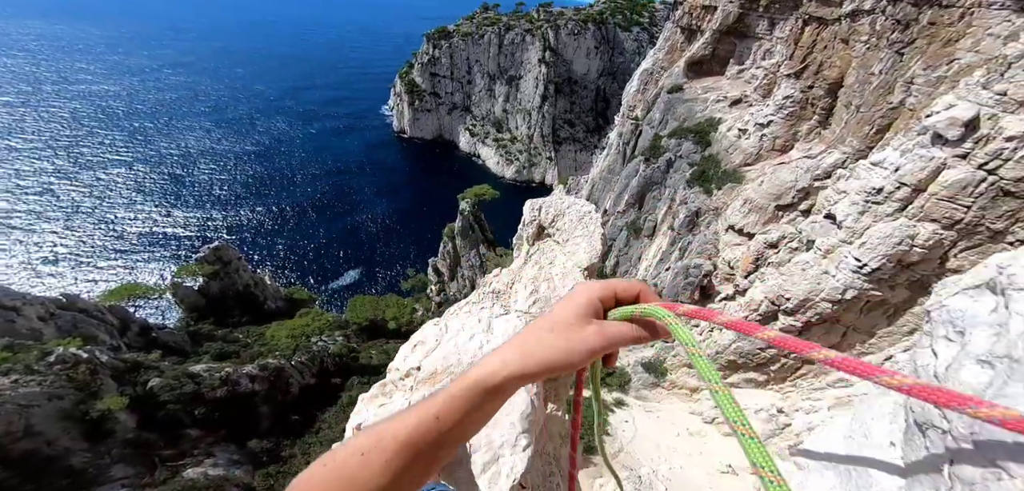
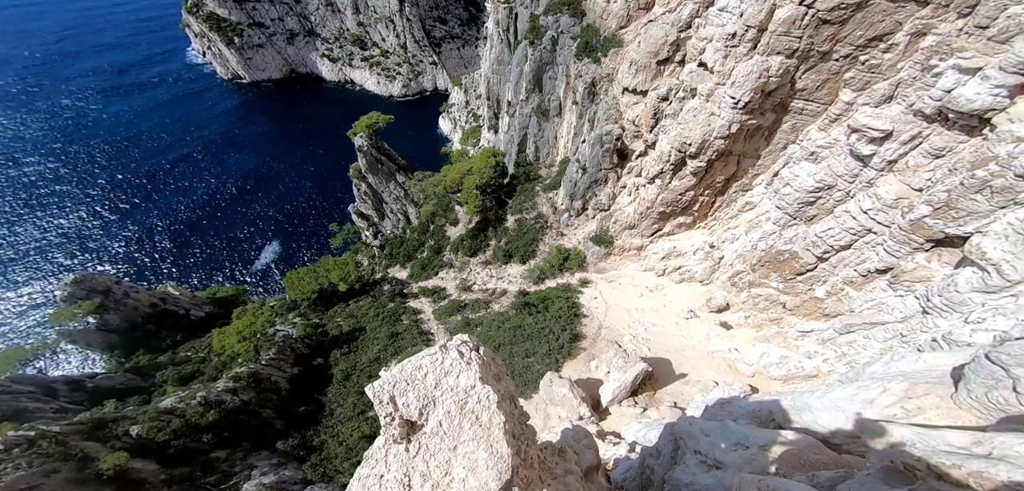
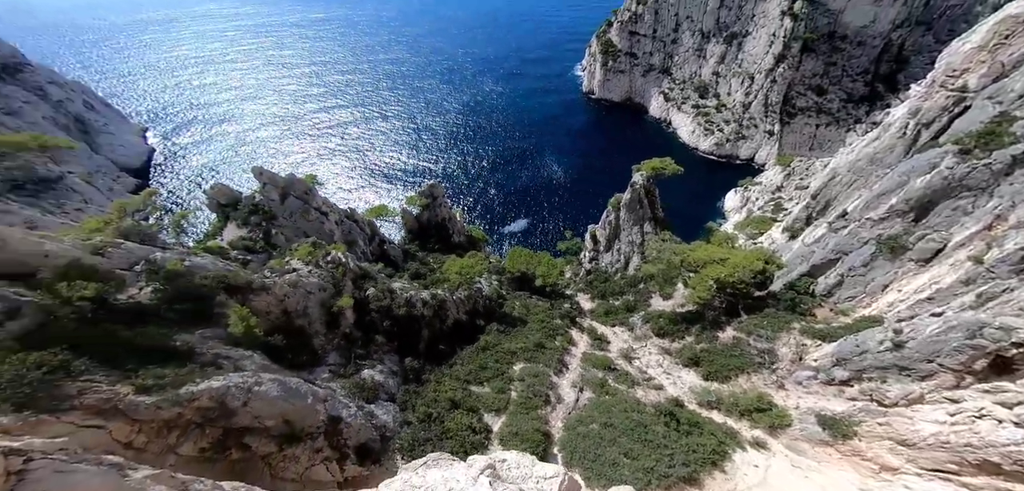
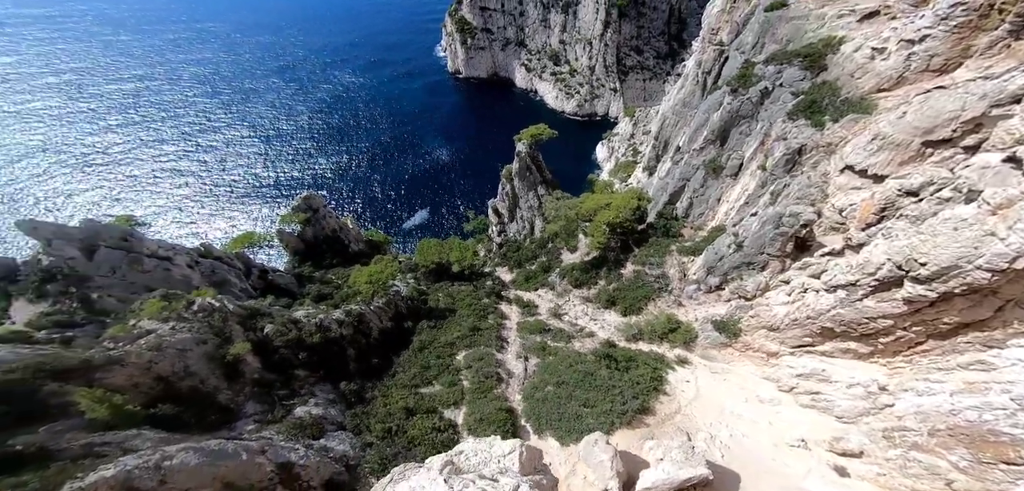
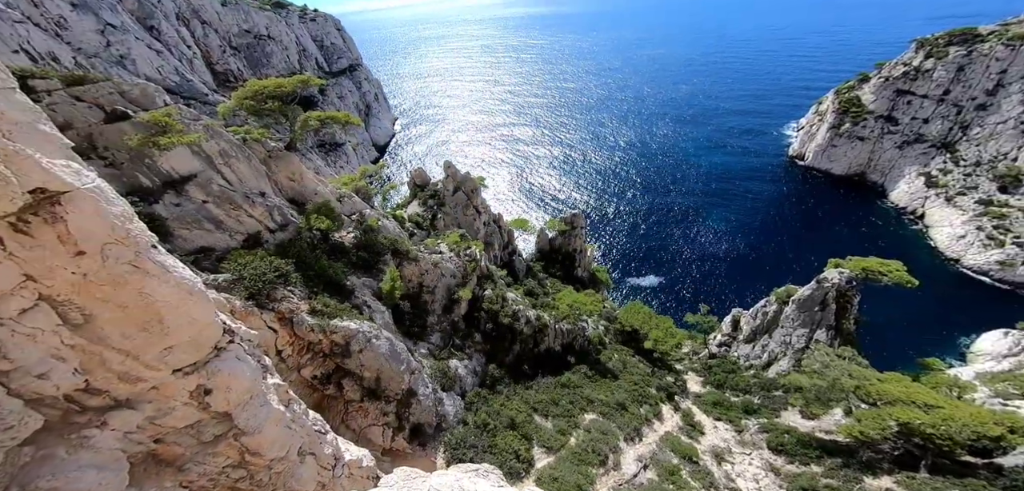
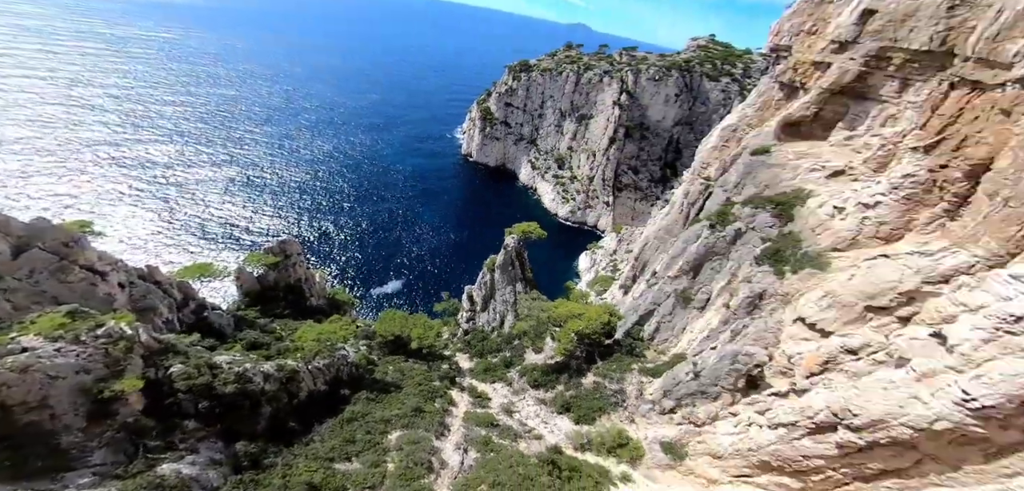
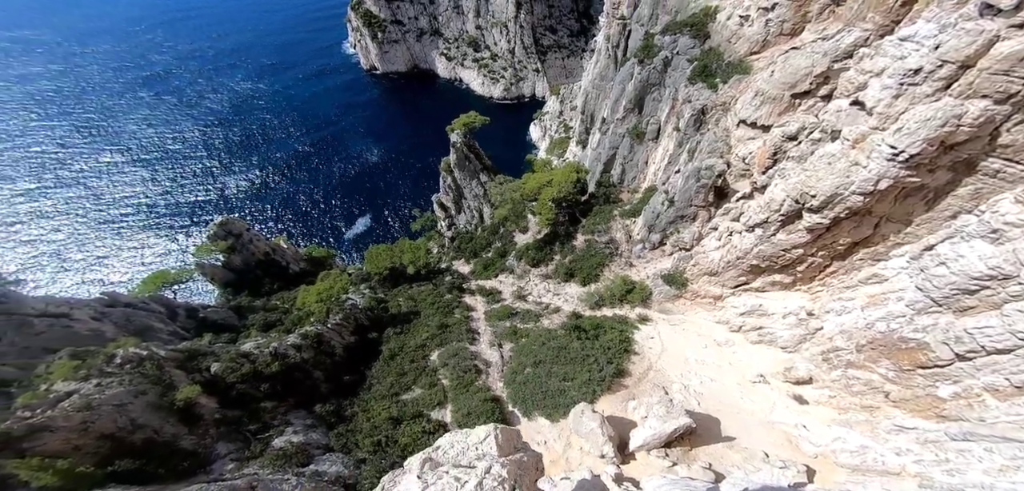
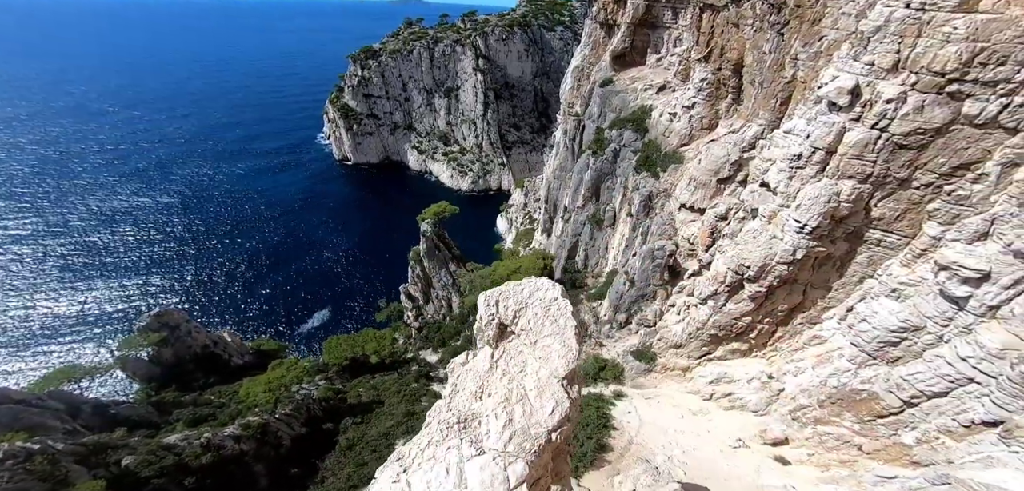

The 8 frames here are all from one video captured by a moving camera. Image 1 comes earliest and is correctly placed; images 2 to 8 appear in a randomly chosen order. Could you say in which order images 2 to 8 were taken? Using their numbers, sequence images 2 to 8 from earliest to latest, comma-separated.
8, 2, 7, 4, 3, 5, 6
